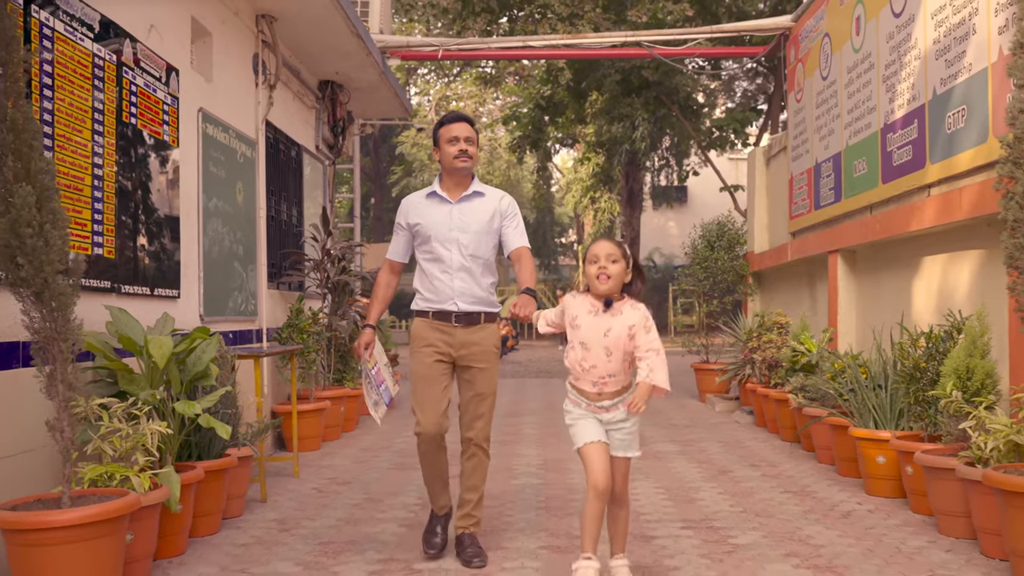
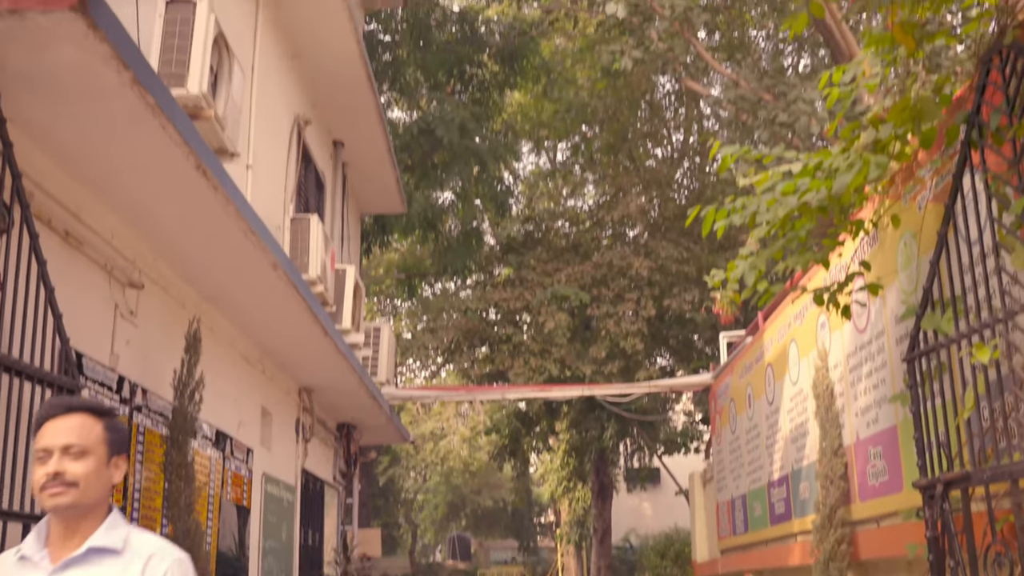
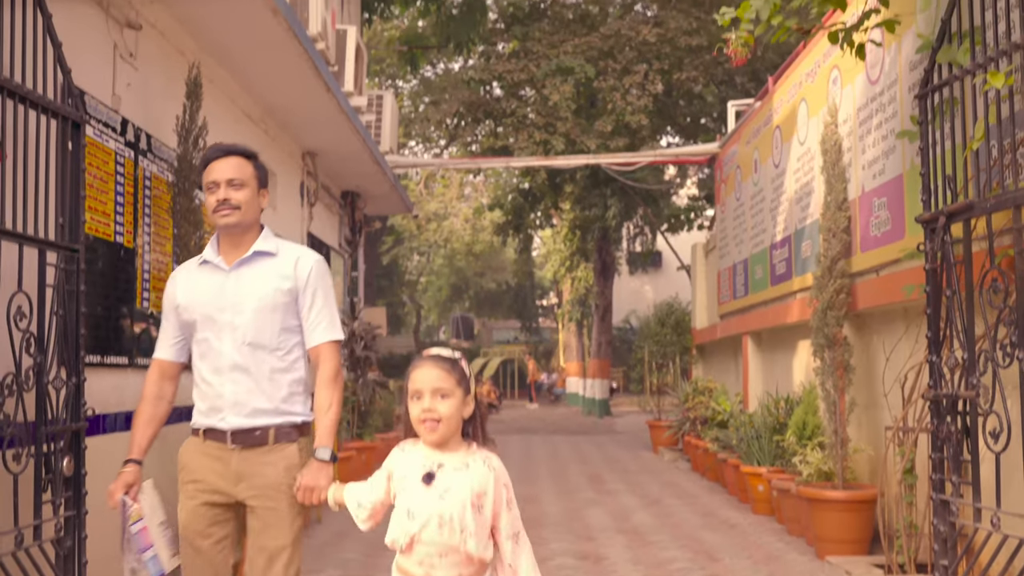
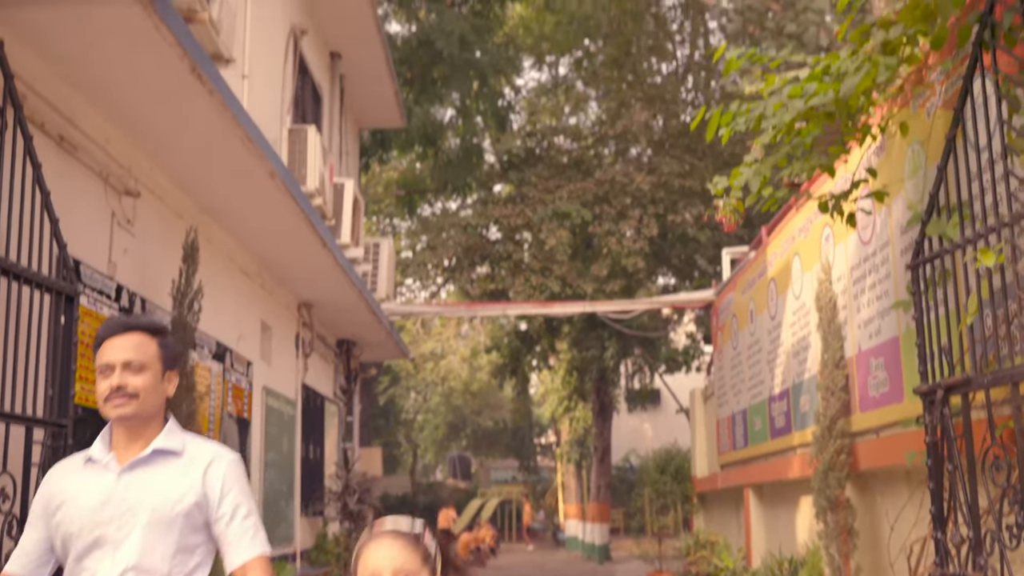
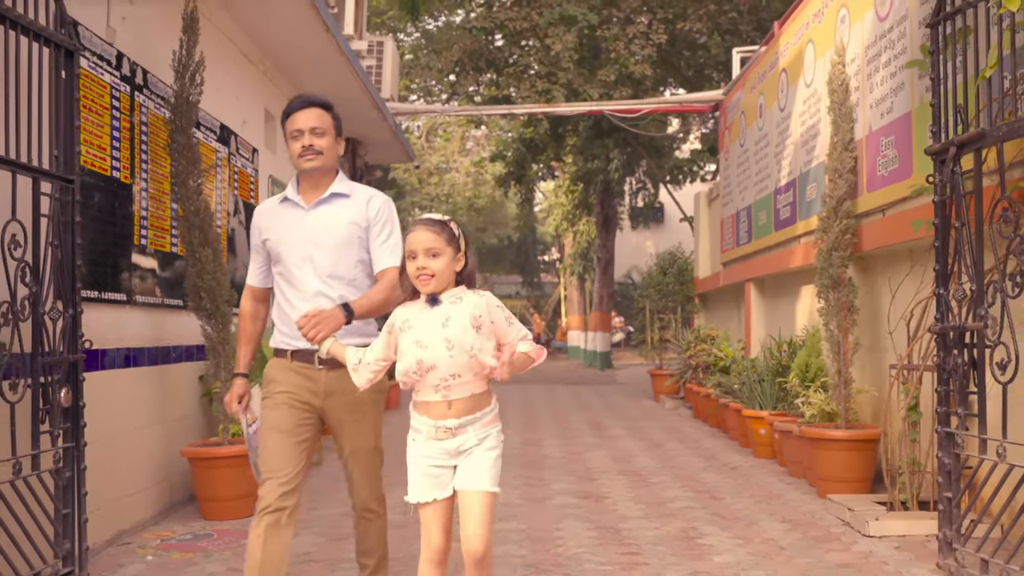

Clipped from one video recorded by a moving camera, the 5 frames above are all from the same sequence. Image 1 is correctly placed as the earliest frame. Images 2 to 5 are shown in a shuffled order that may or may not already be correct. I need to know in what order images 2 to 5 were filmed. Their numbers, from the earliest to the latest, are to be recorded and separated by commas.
5, 3, 4, 2
